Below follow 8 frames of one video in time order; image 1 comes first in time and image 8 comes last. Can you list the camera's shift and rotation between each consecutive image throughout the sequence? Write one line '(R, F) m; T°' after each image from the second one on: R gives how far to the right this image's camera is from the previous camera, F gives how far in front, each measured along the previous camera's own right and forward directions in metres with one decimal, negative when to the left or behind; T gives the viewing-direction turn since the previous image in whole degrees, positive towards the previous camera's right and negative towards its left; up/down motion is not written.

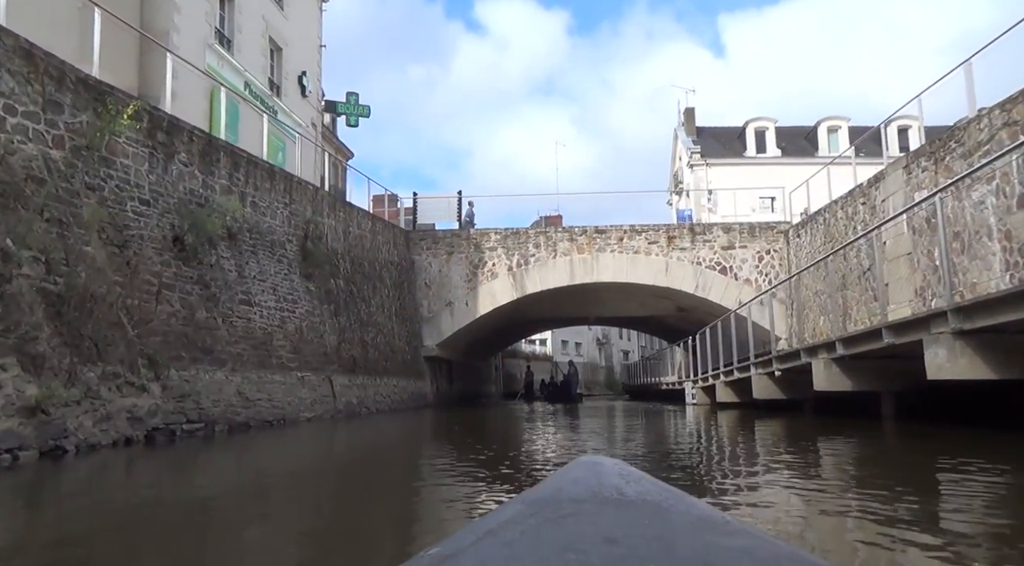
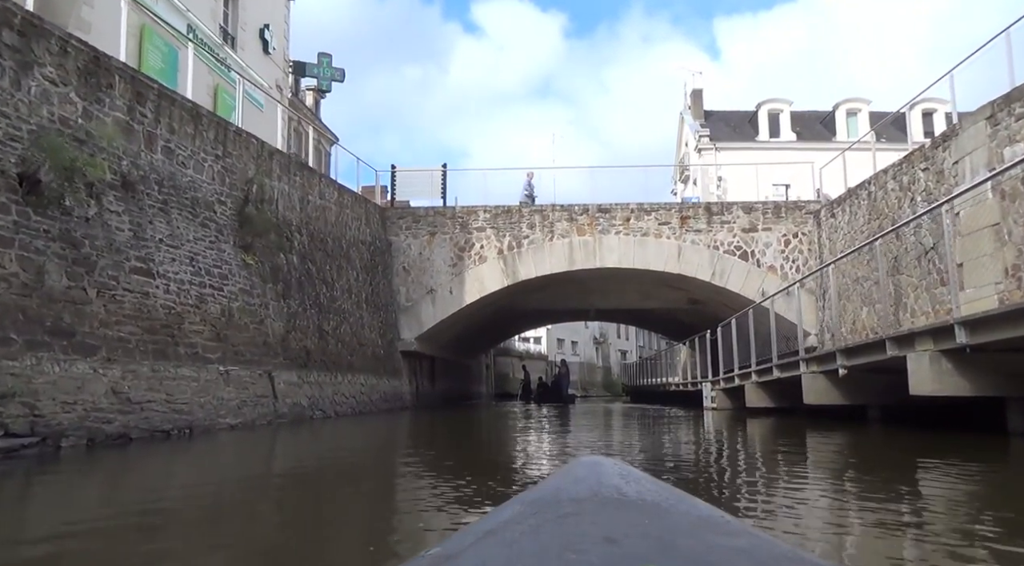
(+0.1, +2.4) m; 0°
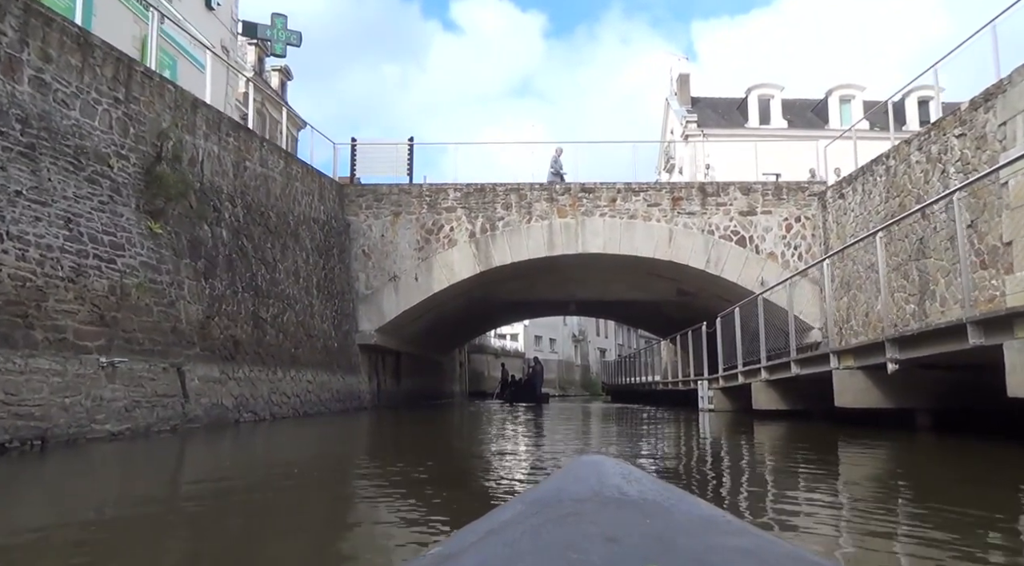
(+0.1, +1.7) m; +2°
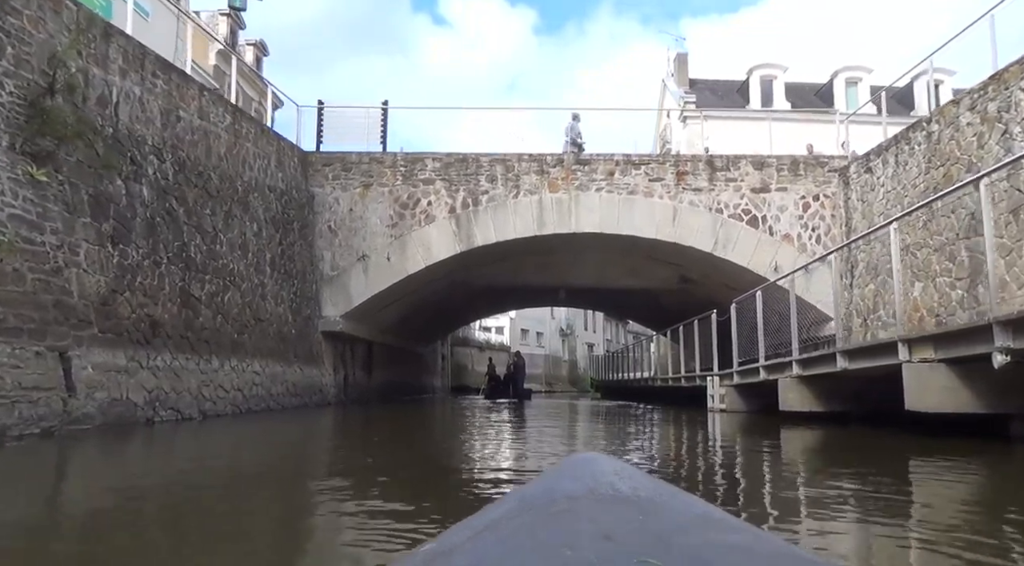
(+0.1, +1.6) m; +1°
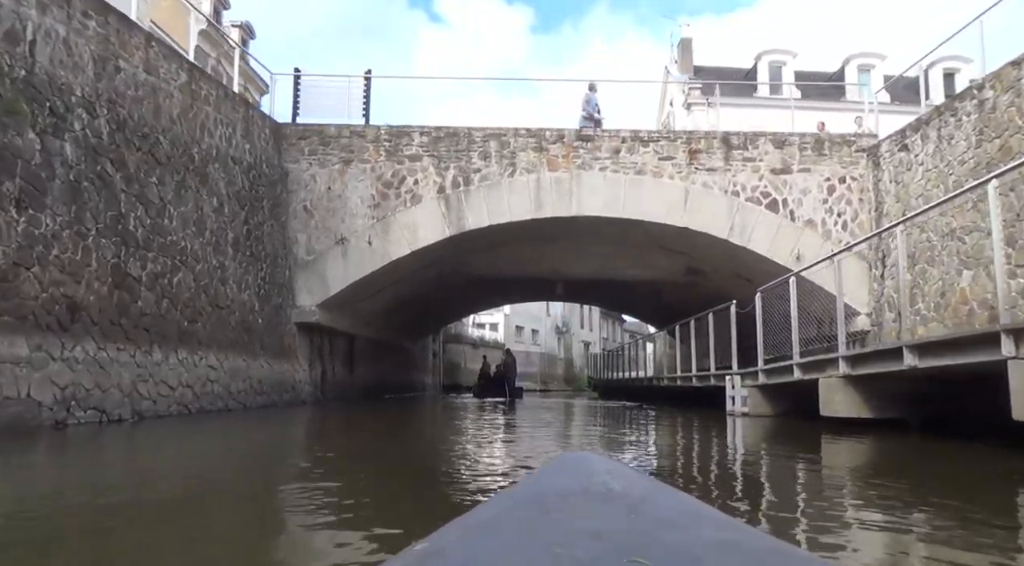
(0.0, +1.3) m; 0°
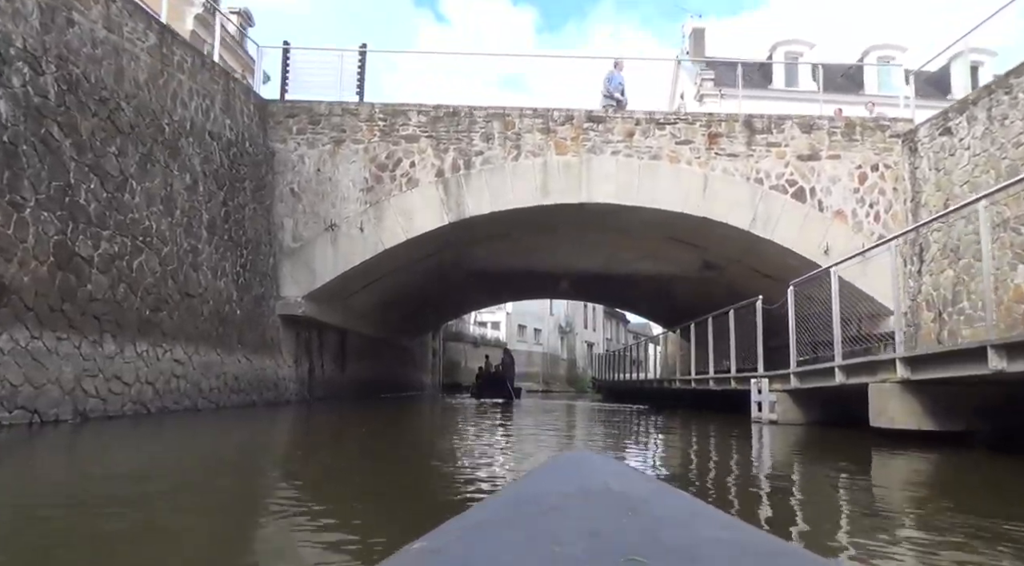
(0.0, +0.9) m; 0°
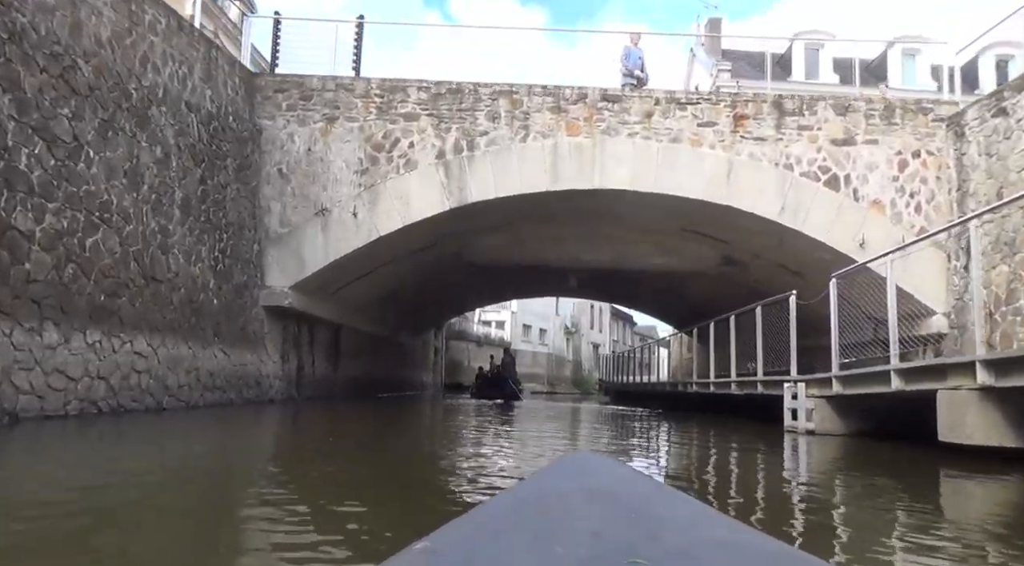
(0.0, +0.9) m; 0°
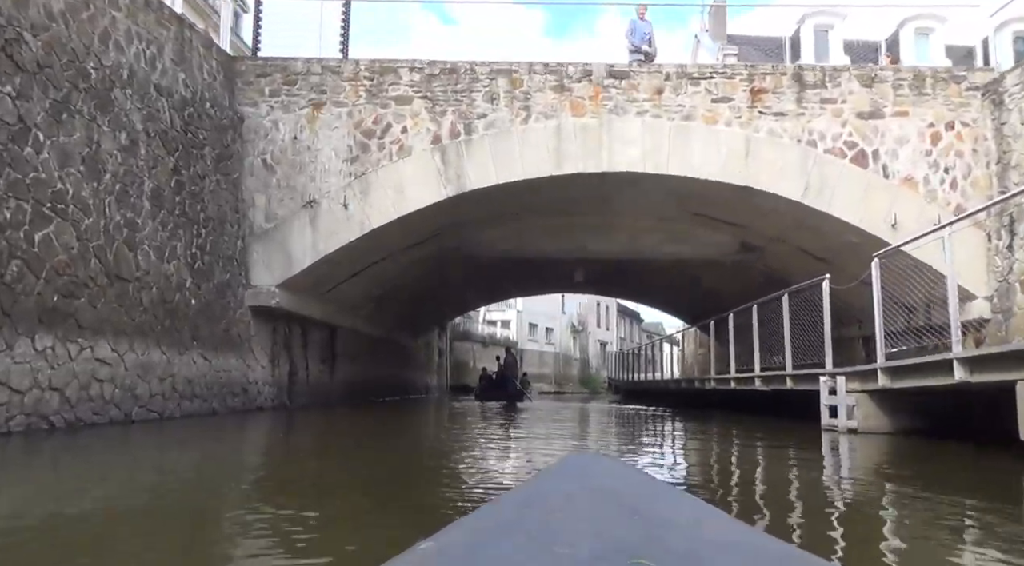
(0.0, +0.7) m; 0°
